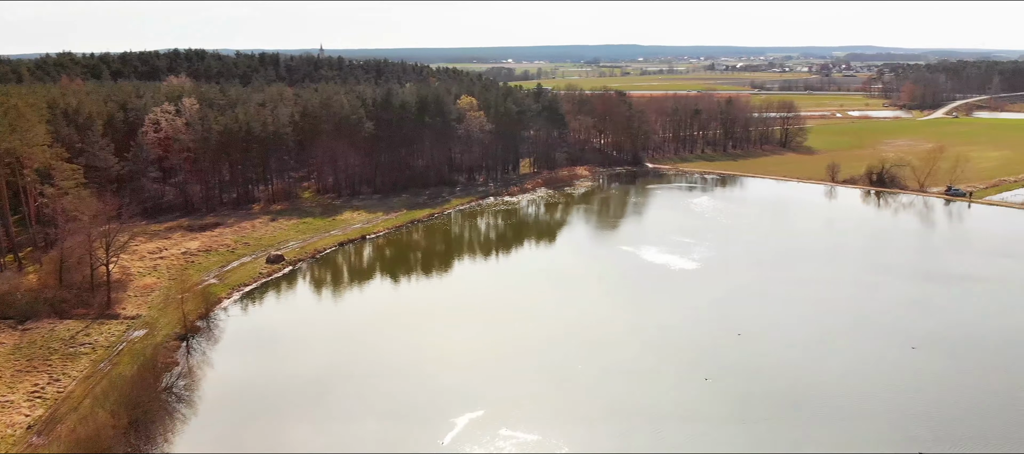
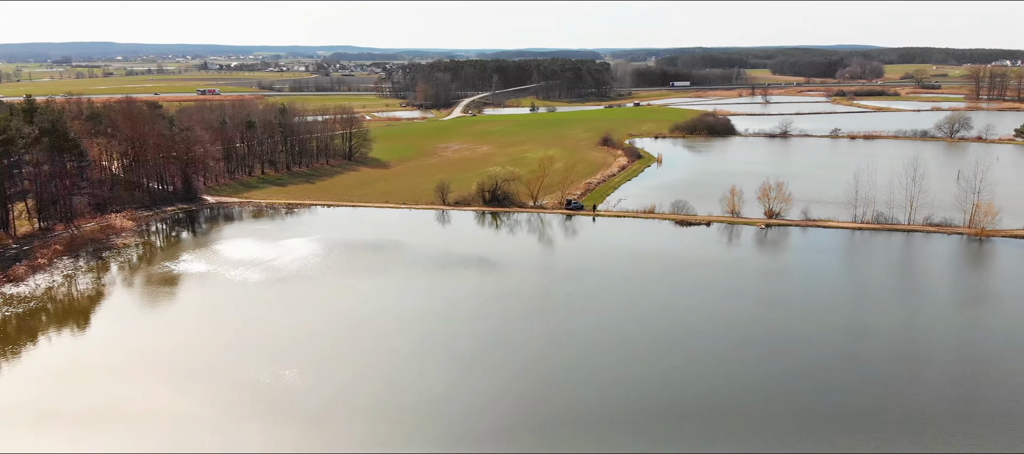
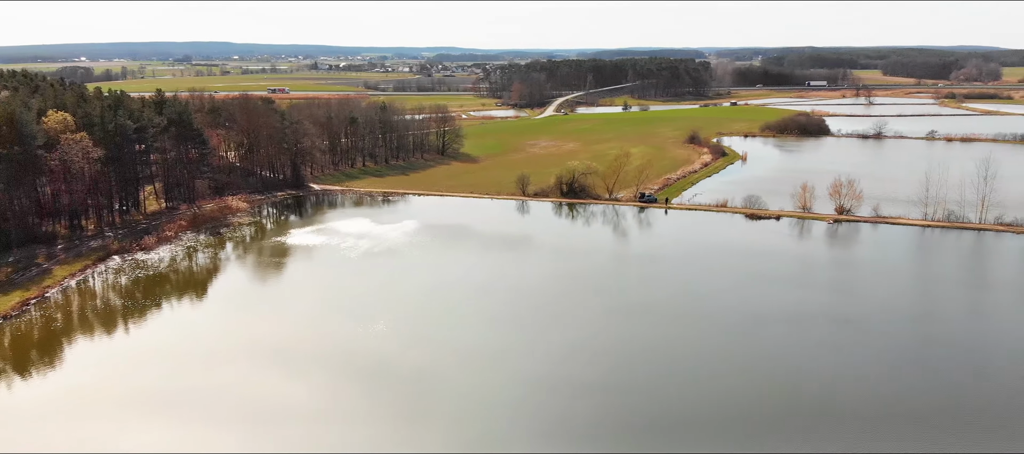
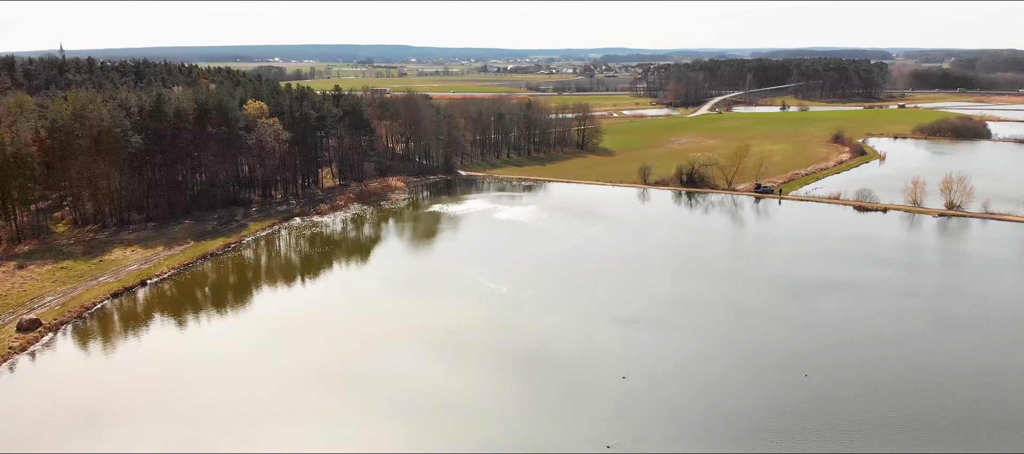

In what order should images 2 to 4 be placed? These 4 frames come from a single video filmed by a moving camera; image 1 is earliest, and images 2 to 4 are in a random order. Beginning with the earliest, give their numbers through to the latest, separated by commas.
4, 3, 2
